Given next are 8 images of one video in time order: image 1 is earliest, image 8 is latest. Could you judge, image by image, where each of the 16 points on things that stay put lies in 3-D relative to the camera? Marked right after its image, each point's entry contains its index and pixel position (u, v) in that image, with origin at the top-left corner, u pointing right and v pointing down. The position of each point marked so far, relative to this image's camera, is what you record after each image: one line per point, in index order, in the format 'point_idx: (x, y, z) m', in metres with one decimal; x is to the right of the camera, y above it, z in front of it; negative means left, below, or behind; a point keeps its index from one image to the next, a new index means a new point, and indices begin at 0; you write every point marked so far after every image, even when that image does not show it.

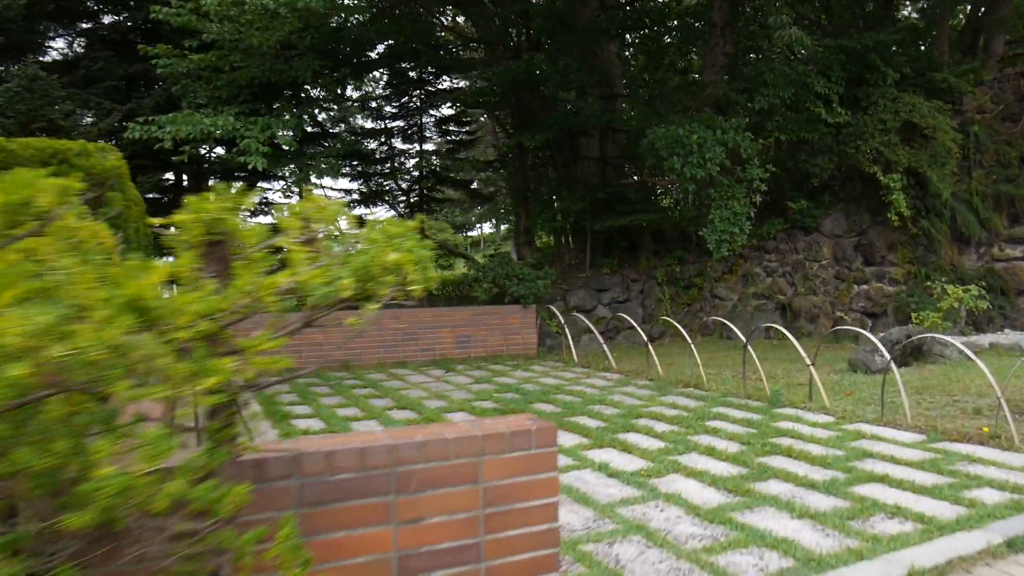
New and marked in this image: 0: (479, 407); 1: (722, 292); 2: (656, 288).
0: (-0.3, -0.9, +6.2) m
1: (+2.9, -0.1, +11.5) m
2: (+2.0, 0.0, +11.5) m
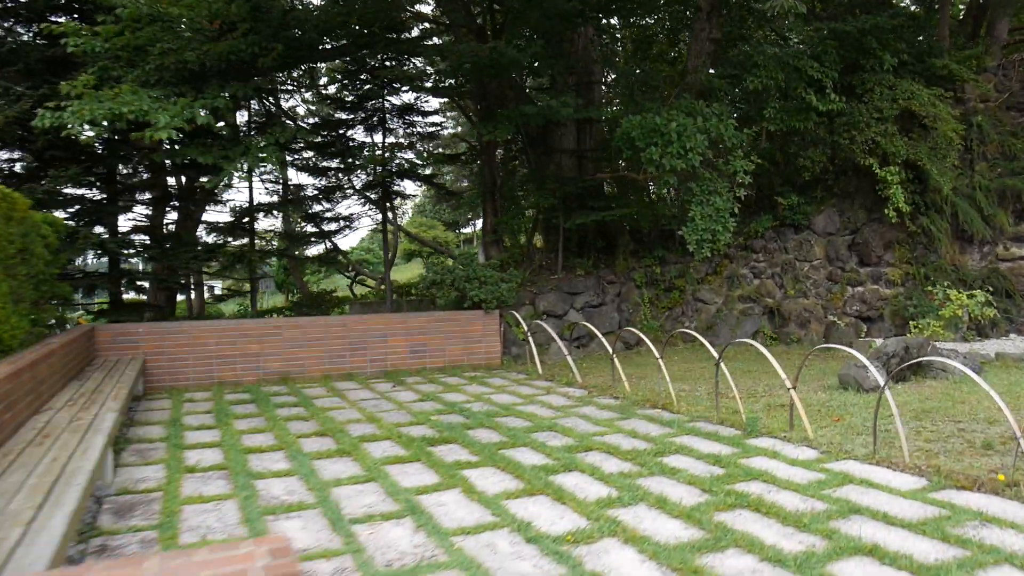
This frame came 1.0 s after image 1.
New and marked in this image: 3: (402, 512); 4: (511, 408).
0: (-0.7, -0.9, +5.4) m
1: (+2.4, -0.1, +10.6) m
2: (+1.5, 0.0, +10.7) m
3: (-0.5, -1.0, +3.7) m
4: (0.0, -0.9, +6.4) m
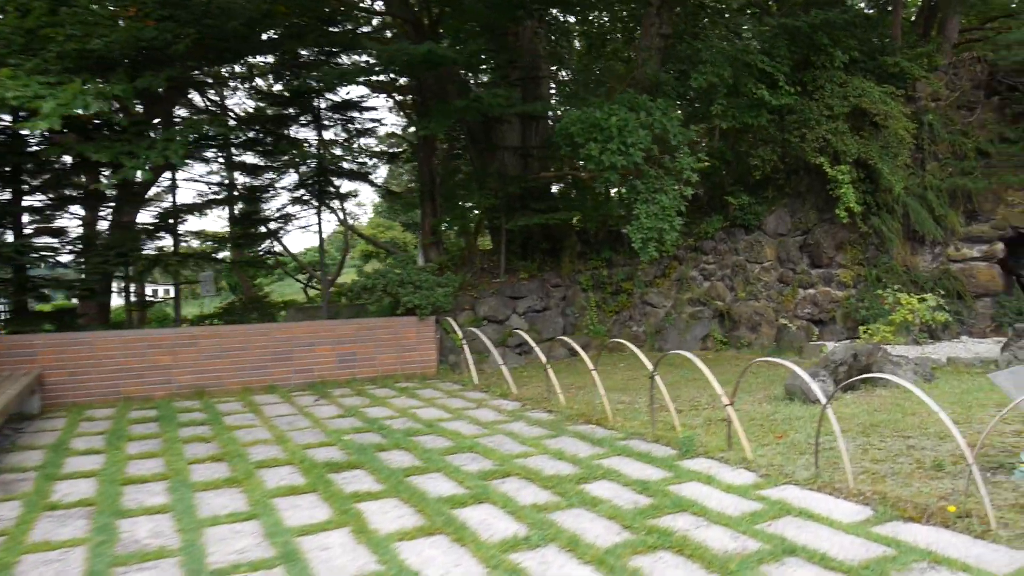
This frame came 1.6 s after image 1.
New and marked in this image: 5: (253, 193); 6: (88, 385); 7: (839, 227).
0: (-1.2, -1.0, +4.9) m
1: (+1.7, -0.1, +10.3) m
2: (+0.8, -0.1, +10.3) m
3: (-0.9, -1.0, +3.2) m
4: (-0.6, -1.0, +5.9) m
5: (-3.2, +1.2, +10.4) m
6: (-3.6, -0.8, +7.2) m
7: (+4.0, +0.8, +10.5) m
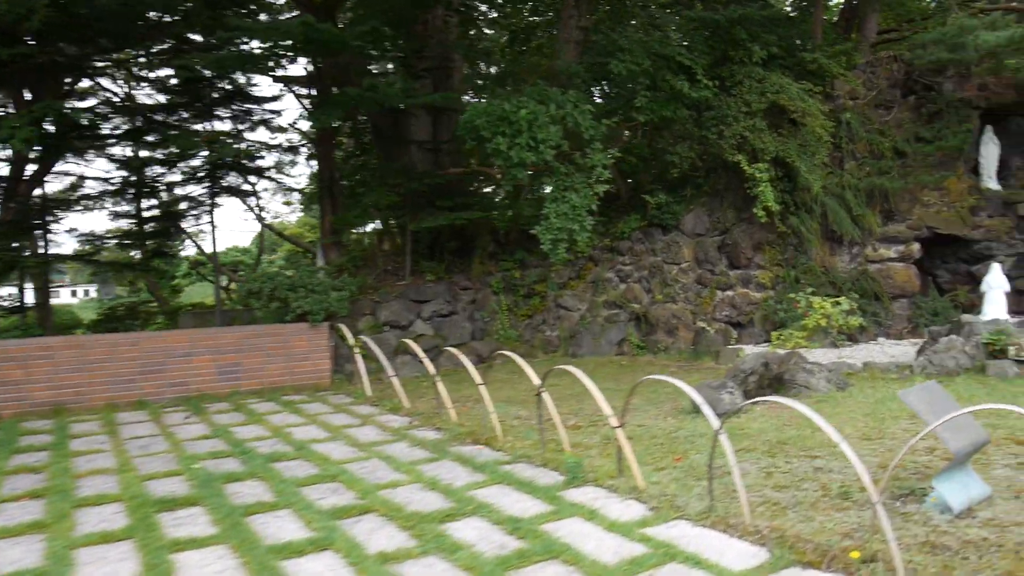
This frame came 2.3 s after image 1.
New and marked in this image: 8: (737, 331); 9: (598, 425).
0: (-1.8, -1.0, +4.2) m
1: (+0.7, -0.2, +9.8) m
2: (-0.2, -0.1, +9.7) m
3: (-1.4, -1.1, +2.6) m
4: (-1.3, -1.0, +5.3) m
5: (-4.2, +1.1, +9.6) m
6: (-4.4, -0.9, +6.3) m
7: (+2.9, +0.7, +10.2) m
8: (+2.6, -0.5, +9.8) m
9: (+0.5, -0.9, +5.4) m
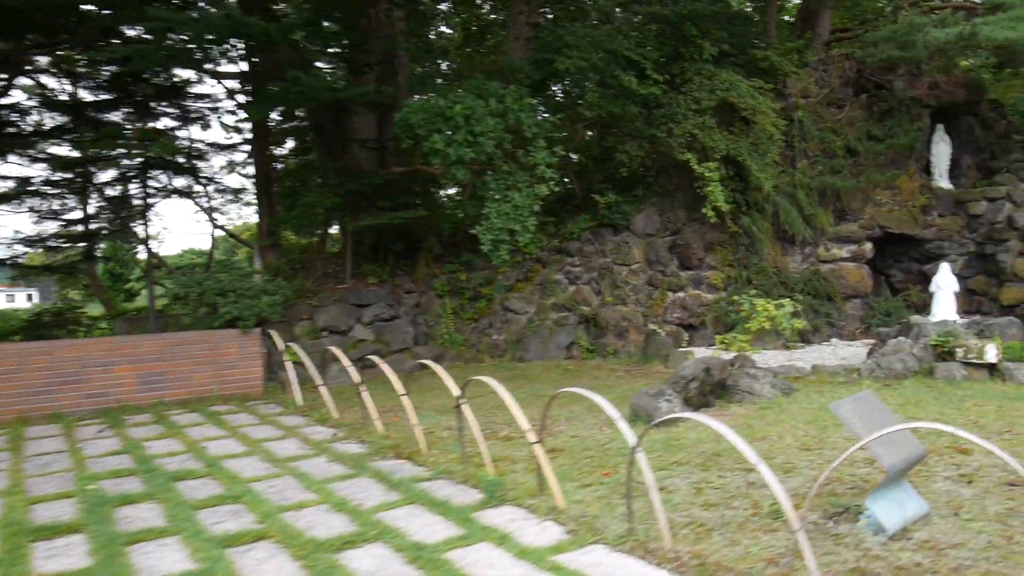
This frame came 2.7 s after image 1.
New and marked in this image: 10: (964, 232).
0: (-2.2, -1.1, +3.9) m
1: (+0.1, -0.2, +9.5) m
2: (-0.8, -0.1, +9.4) m
3: (-1.8, -1.1, +2.2) m
4: (-1.7, -1.0, +4.9) m
5: (-4.8, +1.1, +9.2) m
6: (-4.9, -0.9, +5.8) m
7: (+2.3, +0.7, +10.0) m
8: (+2.0, -0.5, +9.6) m
9: (+0.1, -0.9, +5.1) m
10: (+5.6, +0.7, +10.6) m
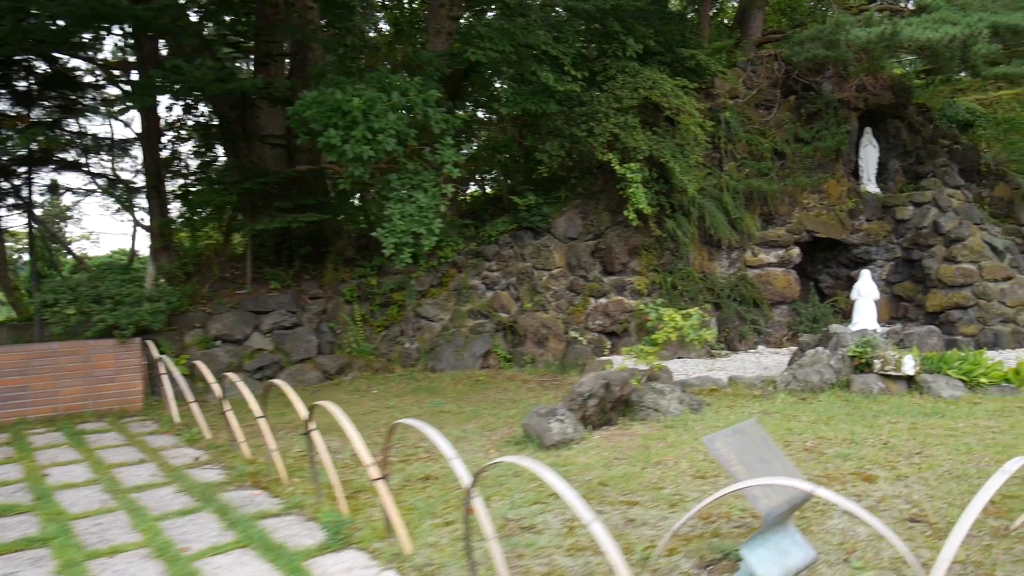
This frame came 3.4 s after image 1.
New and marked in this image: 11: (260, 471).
0: (-2.8, -1.1, +3.2) m
1: (-0.9, -0.2, +9.0) m
2: (-1.8, -0.2, +8.9) m
3: (-2.3, -1.1, +1.6) m
4: (-2.4, -1.1, +4.3) m
5: (-5.7, +1.0, +8.4) m
6: (-5.6, -1.0, +5.1) m
7: (+1.4, +0.7, +9.6) m
8: (+1.1, -0.6, +9.2) m
9: (-0.6, -0.9, +4.6) m
10: (+4.7, +0.6, +10.4) m
11: (-1.3, -1.0, +4.6) m
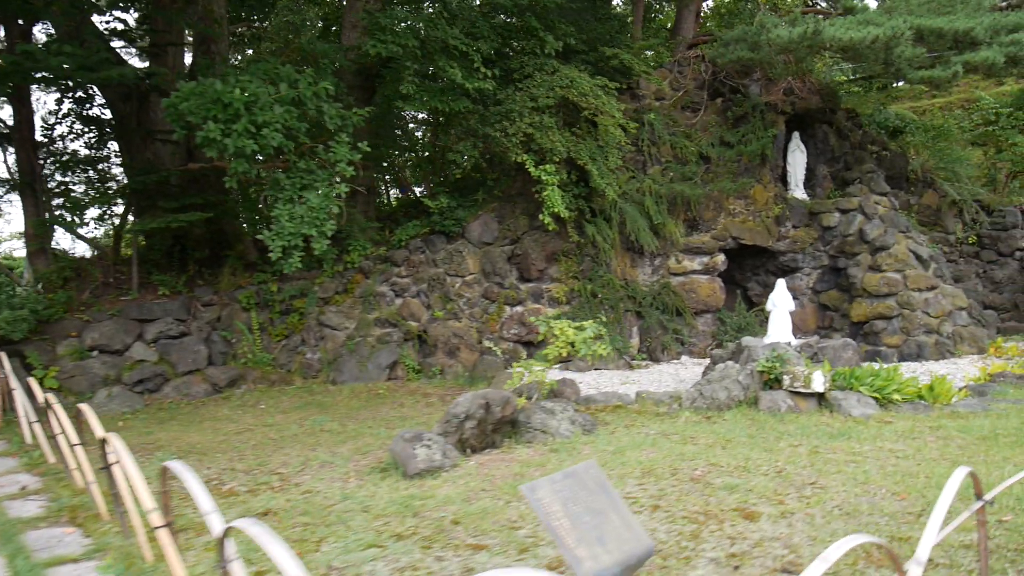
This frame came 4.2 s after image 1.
0: (-3.4, -1.1, +2.6) m
1: (-1.8, -0.3, +8.5) m
2: (-2.7, -0.3, +8.3) m
3: (-2.8, -1.2, +1.0) m
4: (-3.0, -1.1, +3.7) m
5: (-6.6, +1.0, +7.6) m
6: (-6.3, -1.0, +4.3) m
7: (+0.4, +0.6, +9.2) m
8: (+0.1, -0.6, +8.8) m
9: (-1.2, -1.0, +4.1) m
10: (+3.7, +0.5, +10.2) m
11: (-2.0, -1.0, +4.1) m
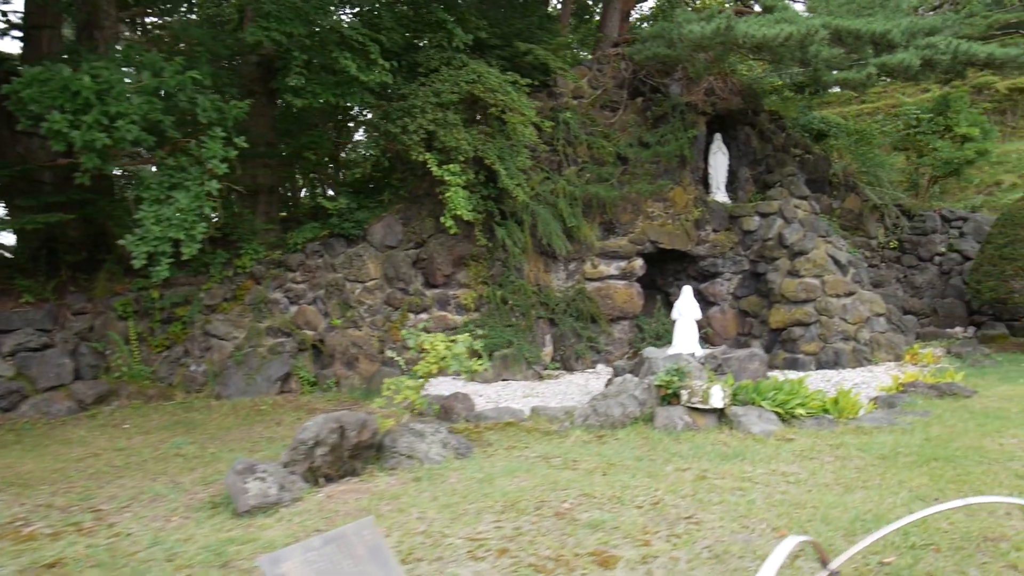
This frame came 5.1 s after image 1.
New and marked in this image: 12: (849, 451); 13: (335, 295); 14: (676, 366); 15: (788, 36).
0: (-4.0, -1.2, +1.9) m
1: (-2.7, -0.4, +7.9) m
2: (-3.6, -0.3, +7.6) m
3: (-3.3, -1.2, +0.4) m
4: (-3.7, -1.2, +3.1) m
5: (-7.4, +0.9, +6.7) m
6: (-6.9, -1.0, +3.4) m
7: (-0.5, +0.5, +8.8) m
8: (-0.8, -0.7, +8.3) m
9: (-1.9, -1.0, +3.5) m
10: (+2.6, +0.5, +9.9) m
11: (-2.7, -1.1, +3.5) m
12: (+1.8, -0.9, +4.6) m
13: (-1.7, -0.1, +8.3) m
14: (+1.1, -0.5, +5.5) m
15: (+2.5, +2.3, +7.8) m
